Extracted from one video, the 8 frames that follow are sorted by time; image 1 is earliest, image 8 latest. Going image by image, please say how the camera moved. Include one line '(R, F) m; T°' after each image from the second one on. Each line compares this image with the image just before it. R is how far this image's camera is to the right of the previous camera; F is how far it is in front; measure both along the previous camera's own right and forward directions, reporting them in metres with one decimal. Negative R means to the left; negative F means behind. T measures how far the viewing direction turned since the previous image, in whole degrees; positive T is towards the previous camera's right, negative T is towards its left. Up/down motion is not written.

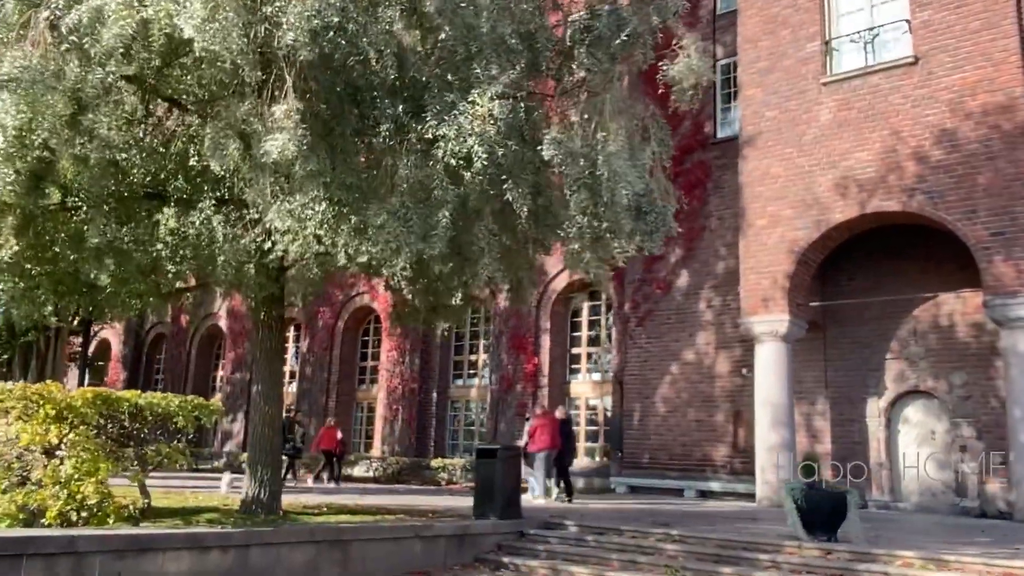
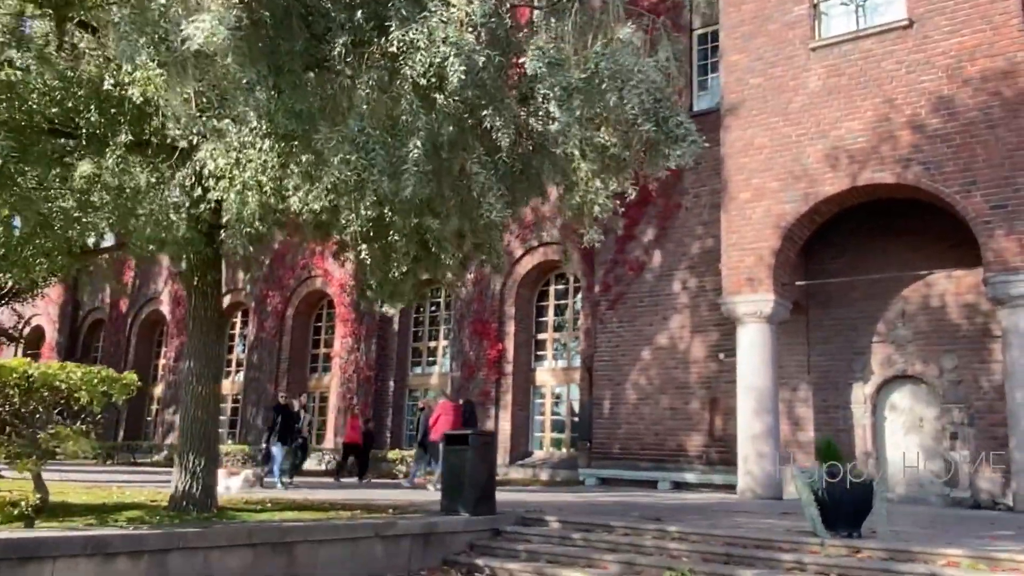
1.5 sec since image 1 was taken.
(-0.2, +1.1) m; +3°
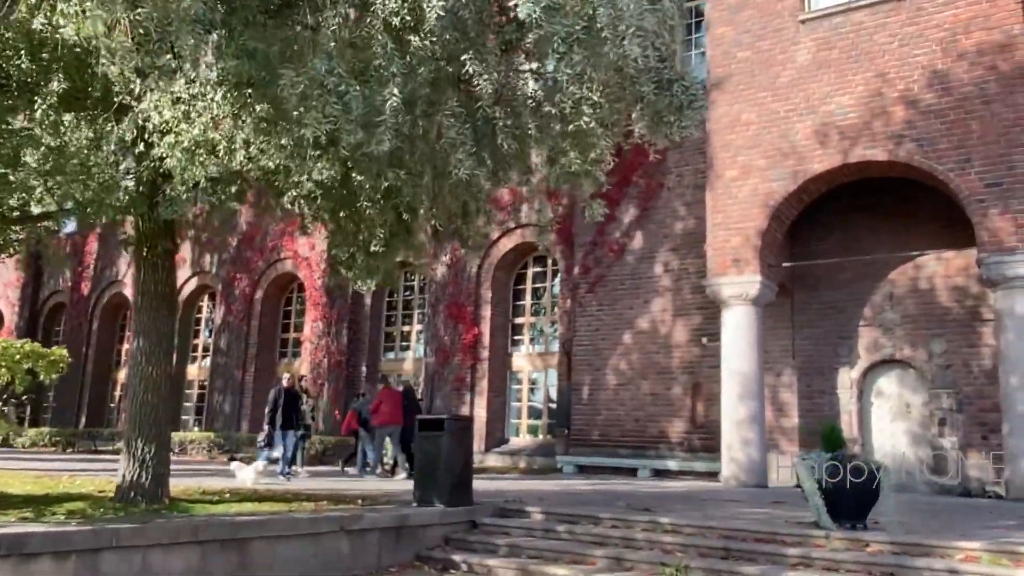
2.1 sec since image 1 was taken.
(0.0, +0.6) m; +2°
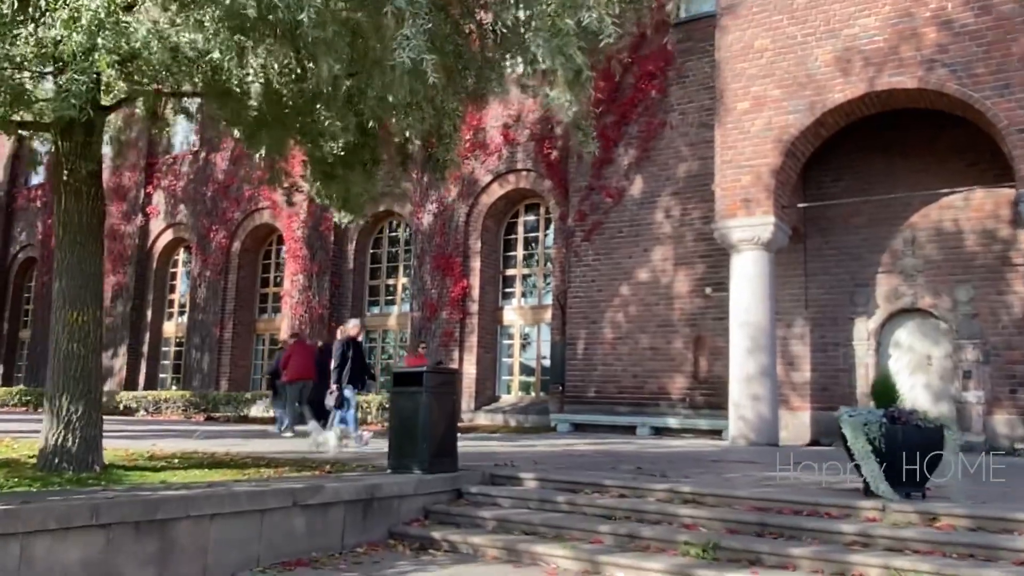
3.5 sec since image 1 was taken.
(0.0, +1.1) m; +1°
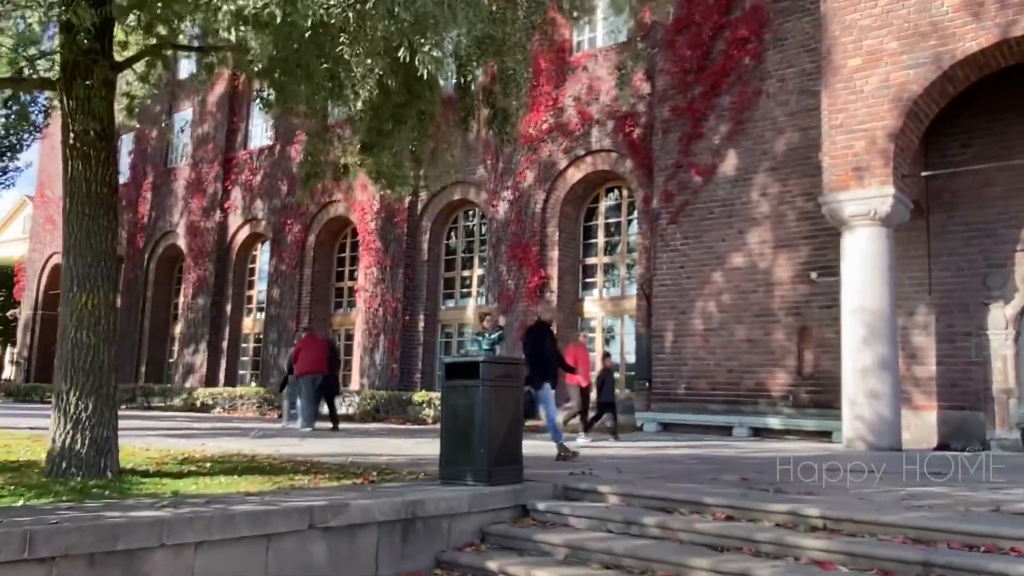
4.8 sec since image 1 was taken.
(+0.1, +1.1) m; -6°
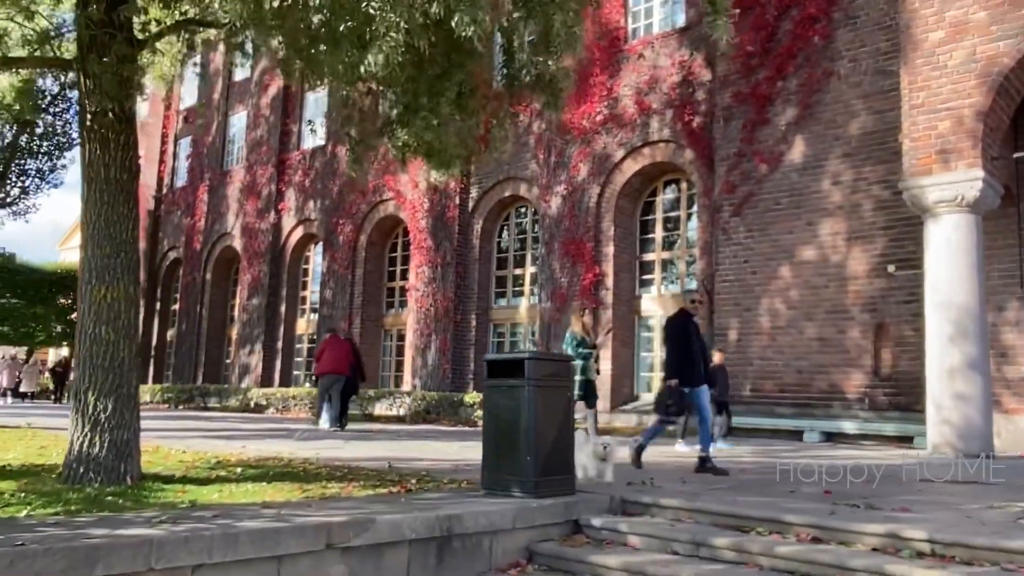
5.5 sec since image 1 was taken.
(0.0, +0.5) m; -4°
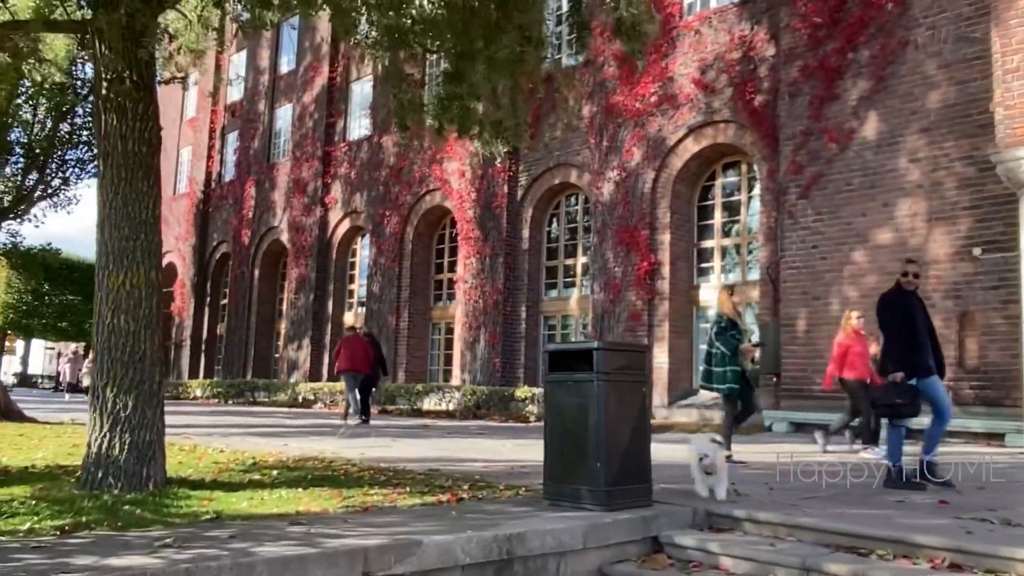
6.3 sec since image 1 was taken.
(-0.1, +0.6) m; -3°
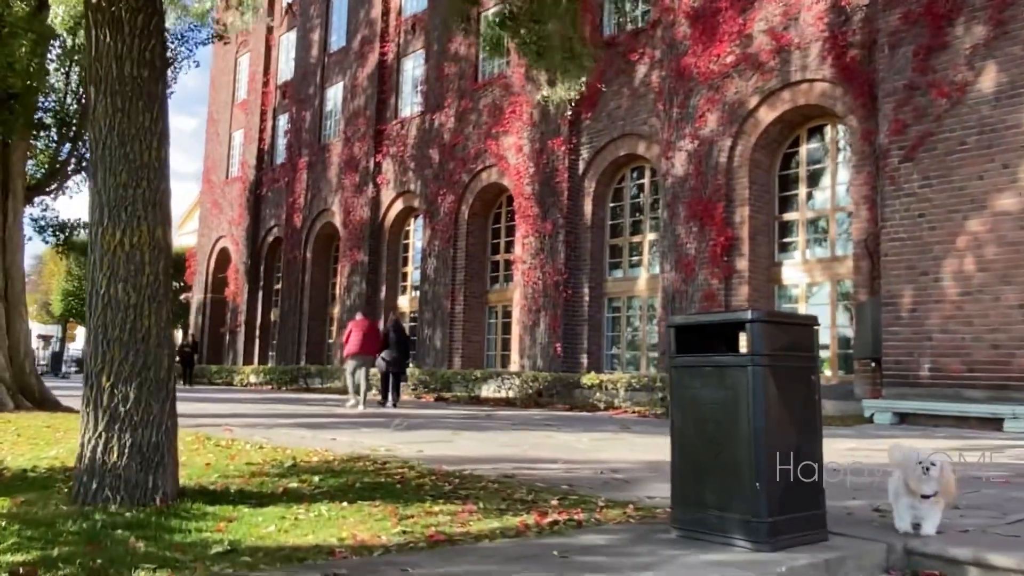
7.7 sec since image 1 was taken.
(-0.2, +1.1) m; -4°
